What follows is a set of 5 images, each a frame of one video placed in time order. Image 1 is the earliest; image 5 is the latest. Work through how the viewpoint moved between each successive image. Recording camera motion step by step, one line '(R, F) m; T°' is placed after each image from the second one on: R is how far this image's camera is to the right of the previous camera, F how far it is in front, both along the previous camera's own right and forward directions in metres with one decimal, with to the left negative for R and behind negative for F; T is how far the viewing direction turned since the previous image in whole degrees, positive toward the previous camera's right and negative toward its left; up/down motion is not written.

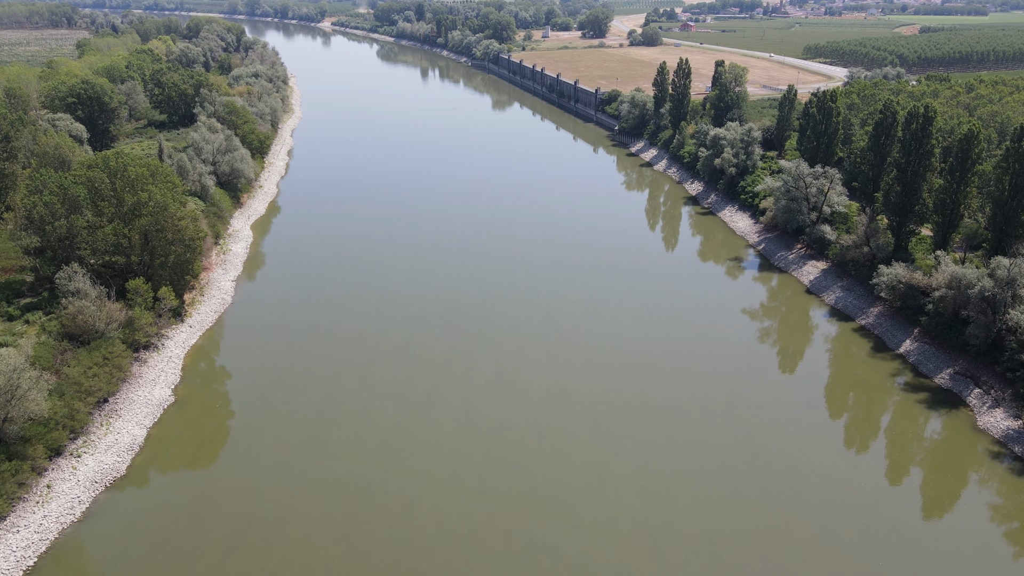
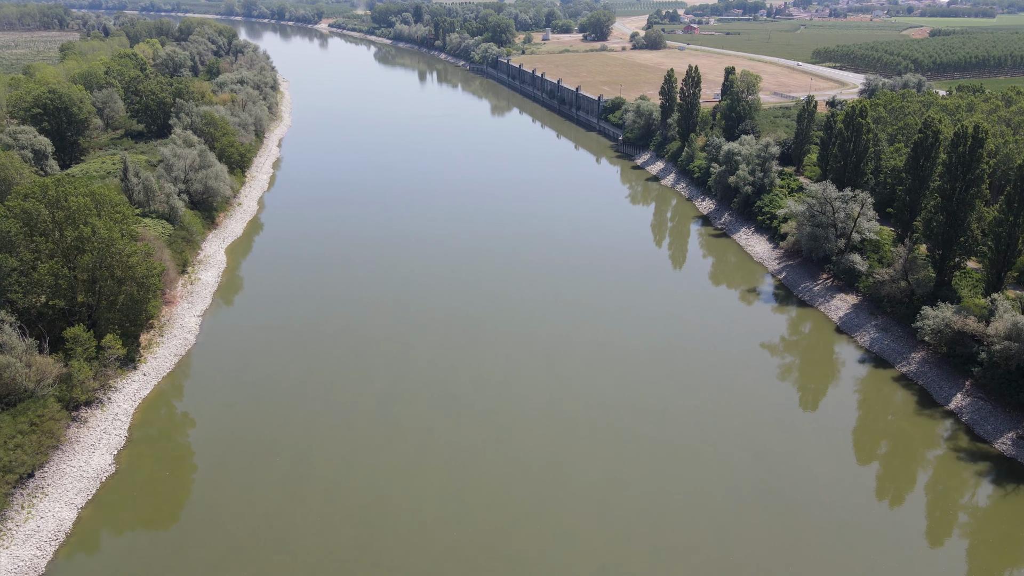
(+0.2, +3.2) m; 0°
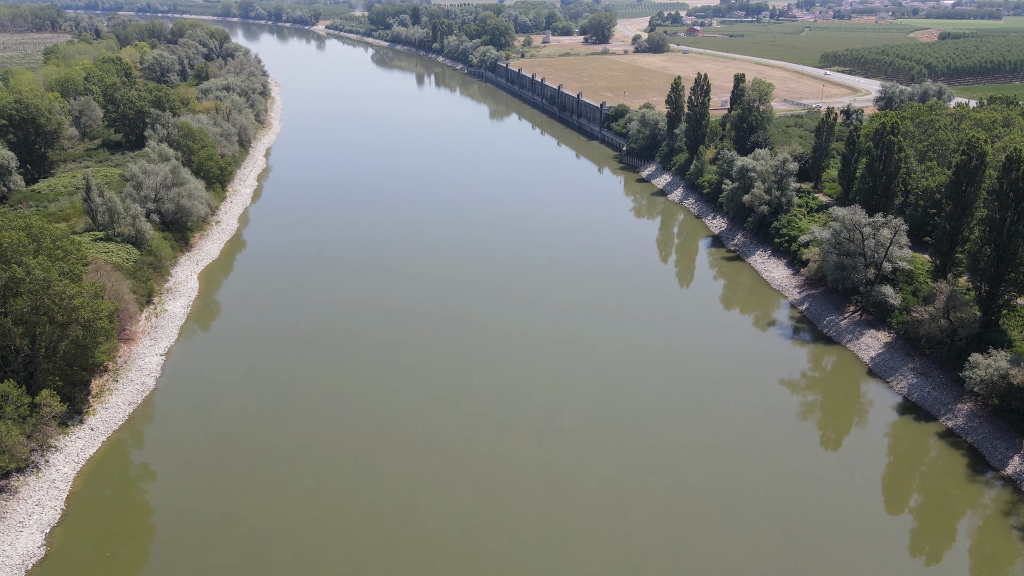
(+0.2, +2.8) m; 0°
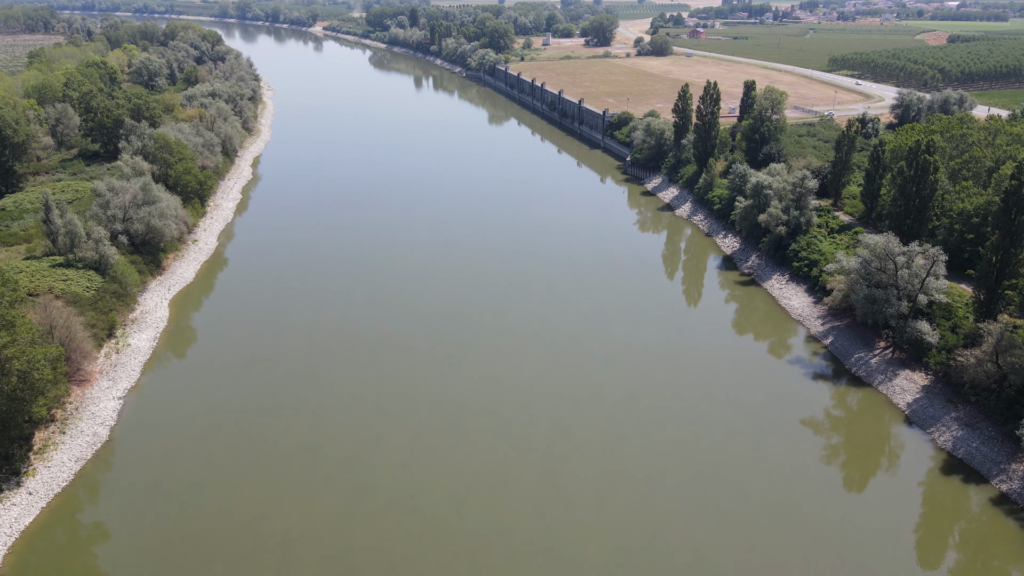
(+0.2, +2.6) m; 0°
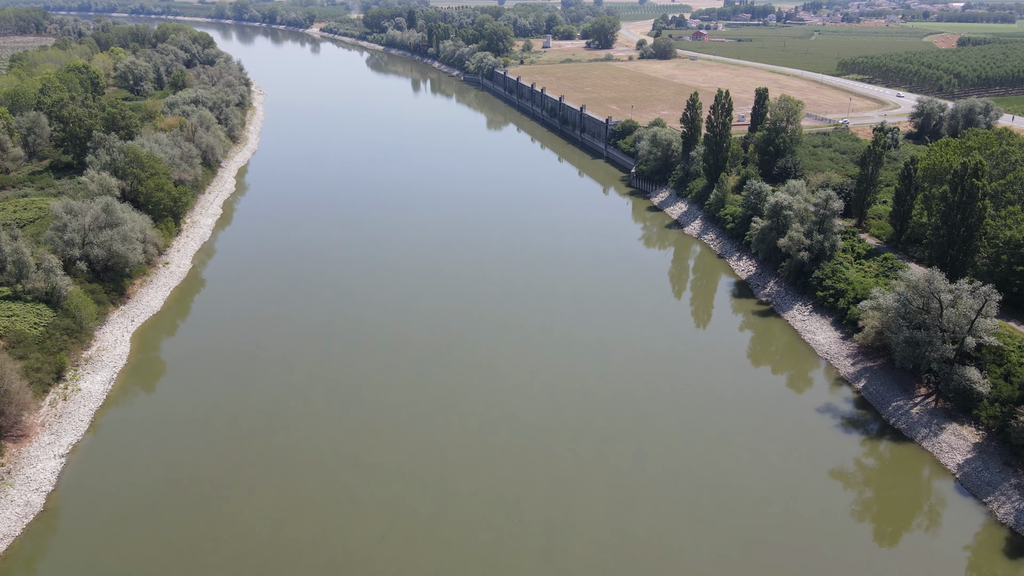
(+0.2, +2.8) m; 0°
